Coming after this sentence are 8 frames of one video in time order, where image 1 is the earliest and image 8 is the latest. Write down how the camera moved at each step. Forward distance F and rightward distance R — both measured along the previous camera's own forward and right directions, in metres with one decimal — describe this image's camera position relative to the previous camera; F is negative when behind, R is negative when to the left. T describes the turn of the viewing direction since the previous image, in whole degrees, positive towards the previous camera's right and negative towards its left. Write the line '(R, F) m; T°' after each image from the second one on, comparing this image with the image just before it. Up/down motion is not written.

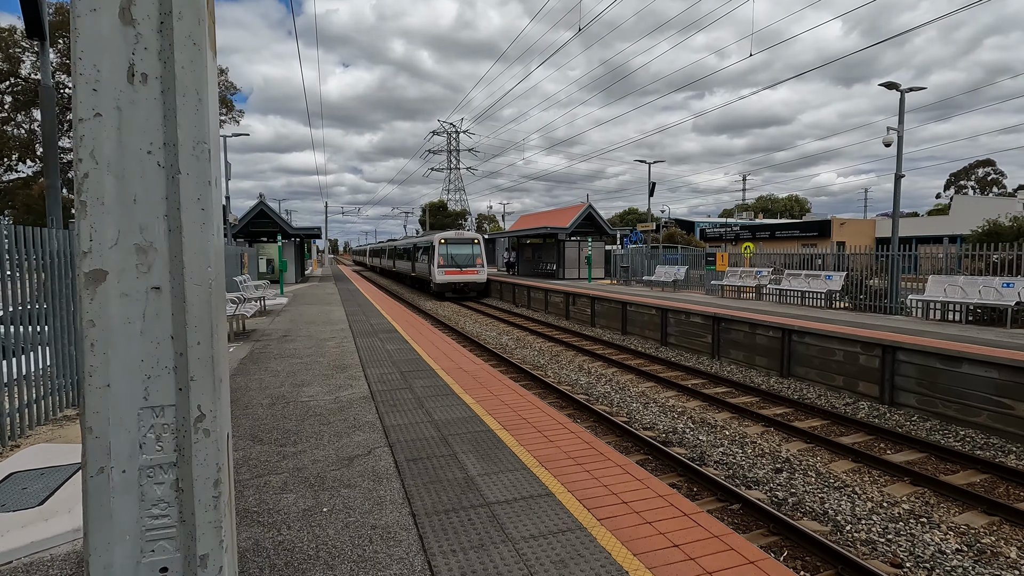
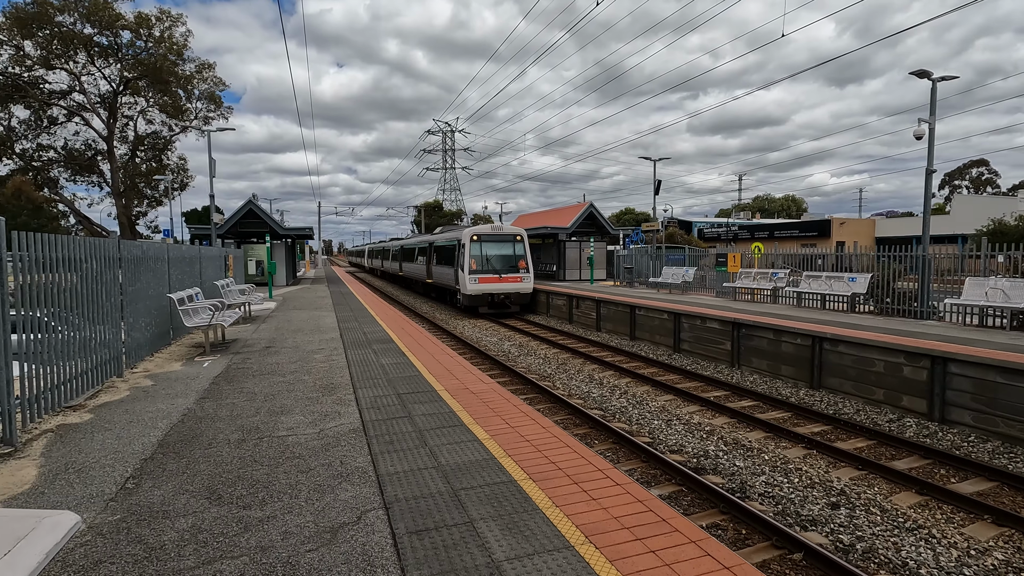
(-0.2, +0.8) m; +1°
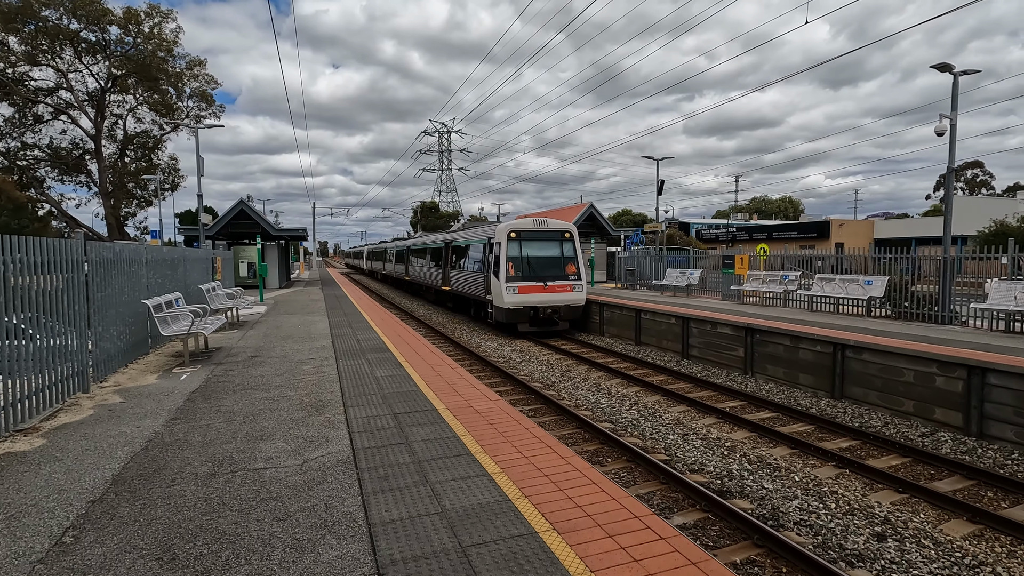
(-0.1, +0.5) m; 0°
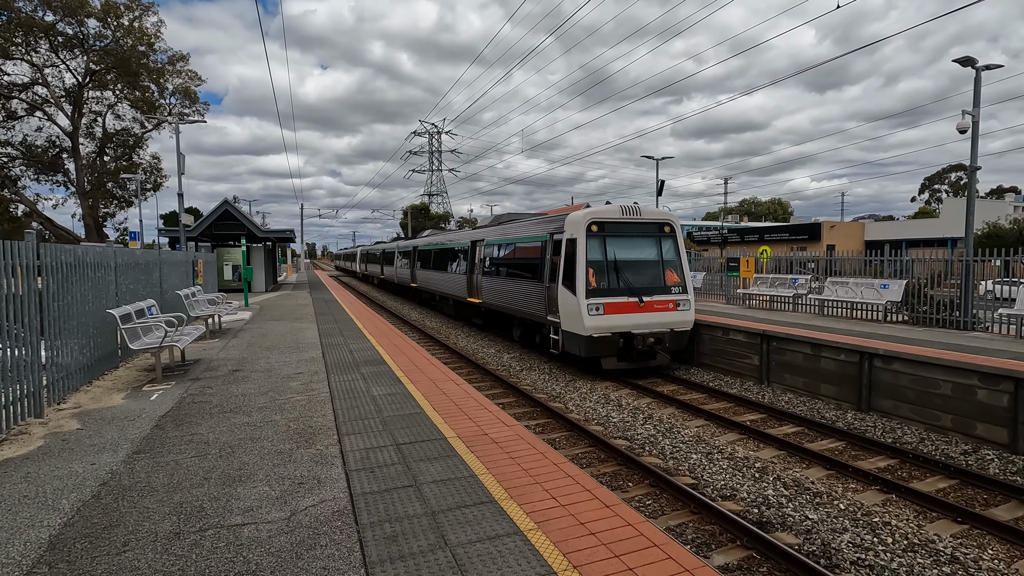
(-0.2, +0.6) m; +1°
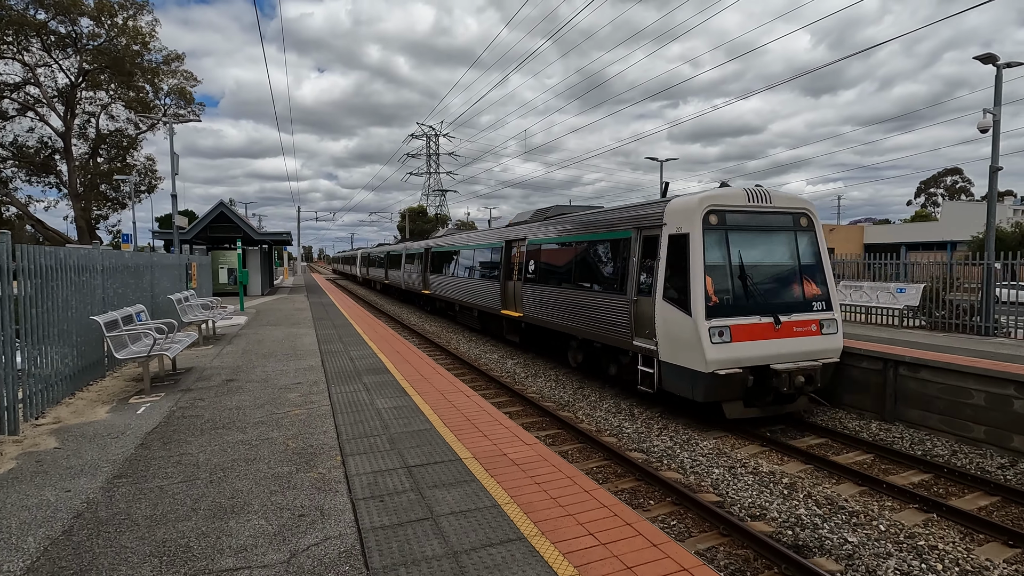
(-0.2, +0.4) m; 0°
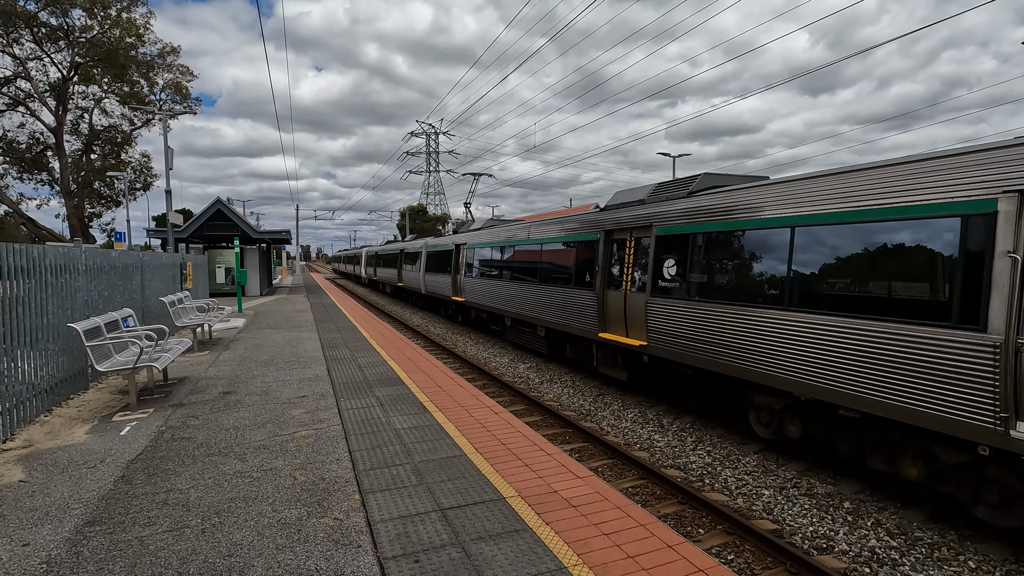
(-0.3, +0.6) m; 0°
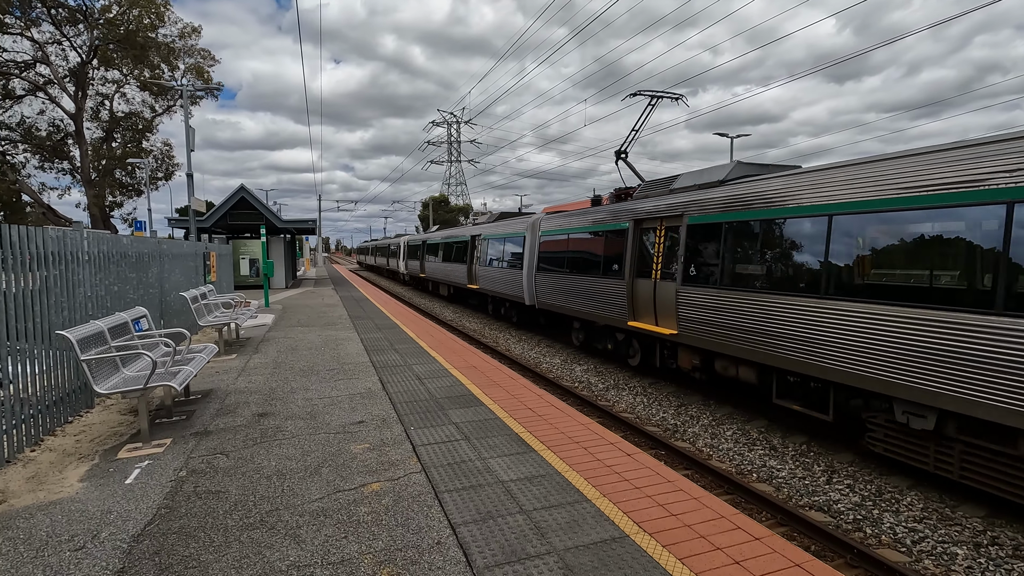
(-0.8, +1.3) m; -2°
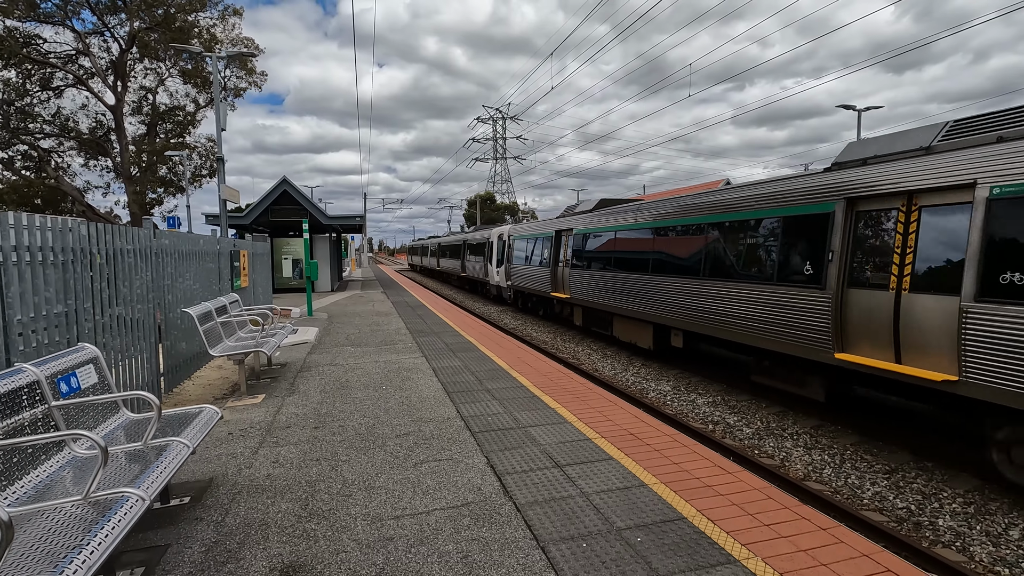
(-1.0, +2.4) m; -4°
